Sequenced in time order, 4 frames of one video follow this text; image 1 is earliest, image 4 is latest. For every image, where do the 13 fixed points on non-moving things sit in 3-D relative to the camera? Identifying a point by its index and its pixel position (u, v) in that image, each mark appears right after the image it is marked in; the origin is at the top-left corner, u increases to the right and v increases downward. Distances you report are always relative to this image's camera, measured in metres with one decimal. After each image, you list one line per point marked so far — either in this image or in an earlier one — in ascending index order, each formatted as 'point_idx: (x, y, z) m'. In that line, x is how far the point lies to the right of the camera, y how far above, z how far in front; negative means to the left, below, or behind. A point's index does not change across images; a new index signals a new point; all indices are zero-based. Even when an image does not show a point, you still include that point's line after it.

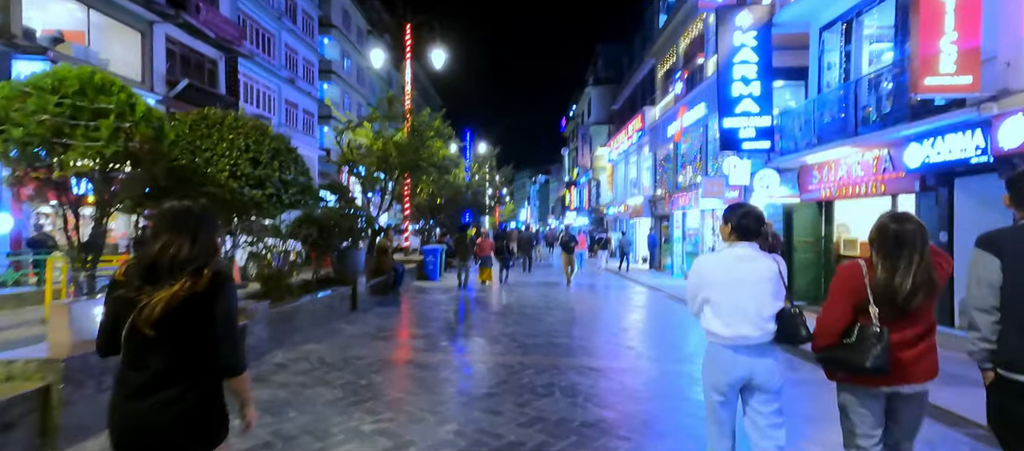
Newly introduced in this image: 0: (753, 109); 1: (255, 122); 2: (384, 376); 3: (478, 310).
0: (+5.6, +2.7, +14.4) m
1: (-3.3, +1.3, +8.0) m
2: (-1.4, -1.7, +6.8) m
3: (-0.7, -1.8, +13.2) m
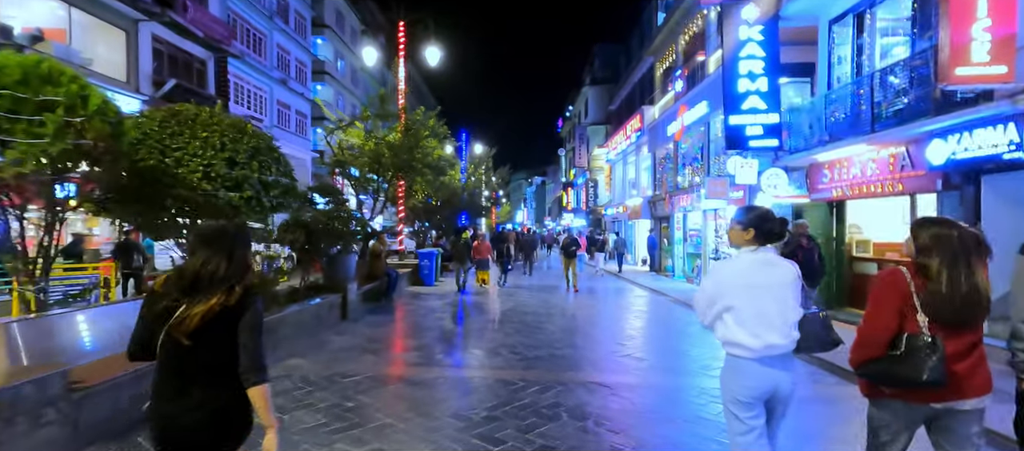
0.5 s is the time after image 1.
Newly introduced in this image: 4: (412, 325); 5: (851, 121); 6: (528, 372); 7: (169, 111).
0: (+5.6, +2.7, +13.9) m
1: (-3.3, +1.3, +7.4) m
2: (-1.4, -1.7, +6.2) m
3: (-0.8, -1.9, +12.6) m
4: (-1.8, -1.8, +11.3) m
5: (+6.3, +1.9, +11.4) m
6: (+0.2, -1.8, +7.4) m
7: (-3.8, +1.3, +6.9) m
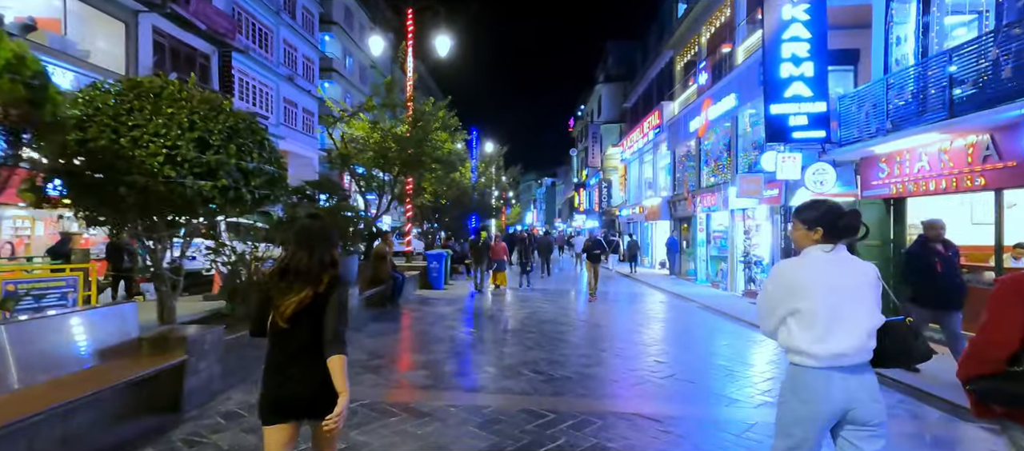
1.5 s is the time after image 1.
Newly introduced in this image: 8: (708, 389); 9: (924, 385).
0: (+5.9, +2.7, +12.6) m
1: (-3.0, +1.3, +6.2) m
2: (-1.1, -1.7, +5.0) m
3: (-0.4, -1.8, +11.4) m
4: (-1.5, -1.8, +10.1) m
5: (+6.6, +1.9, +10.0) m
6: (+0.5, -1.7, +6.2) m
7: (-3.6, +1.3, +5.8) m
8: (+2.3, -1.9, +7.3) m
9: (+4.9, -1.9, +7.3) m
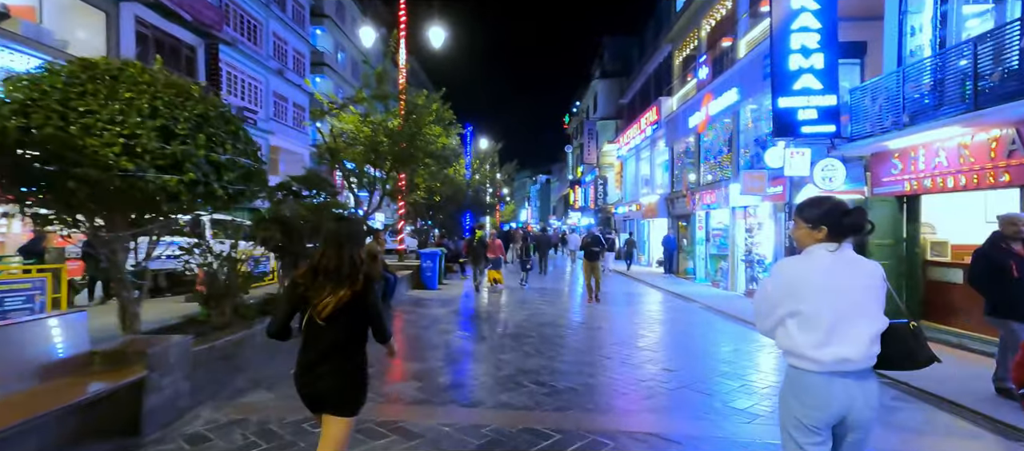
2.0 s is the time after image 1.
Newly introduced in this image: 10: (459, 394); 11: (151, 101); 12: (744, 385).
0: (+5.9, +2.7, +12.0) m
1: (-3.0, +1.3, +5.6) m
2: (-1.1, -1.7, +4.4) m
3: (-0.5, -1.8, +10.8) m
4: (-1.5, -1.7, +9.5) m
5: (+6.6, +2.0, +9.5) m
6: (+0.4, -1.7, +5.7) m
7: (-3.6, +1.3, +5.2) m
8: (+2.3, -1.9, +6.8) m
9: (+4.8, -1.9, +6.8) m
10: (-0.5, -1.7, +6.2) m
11: (-3.0, +1.0, +5.1) m
12: (+2.9, -2.0, +7.7) m
